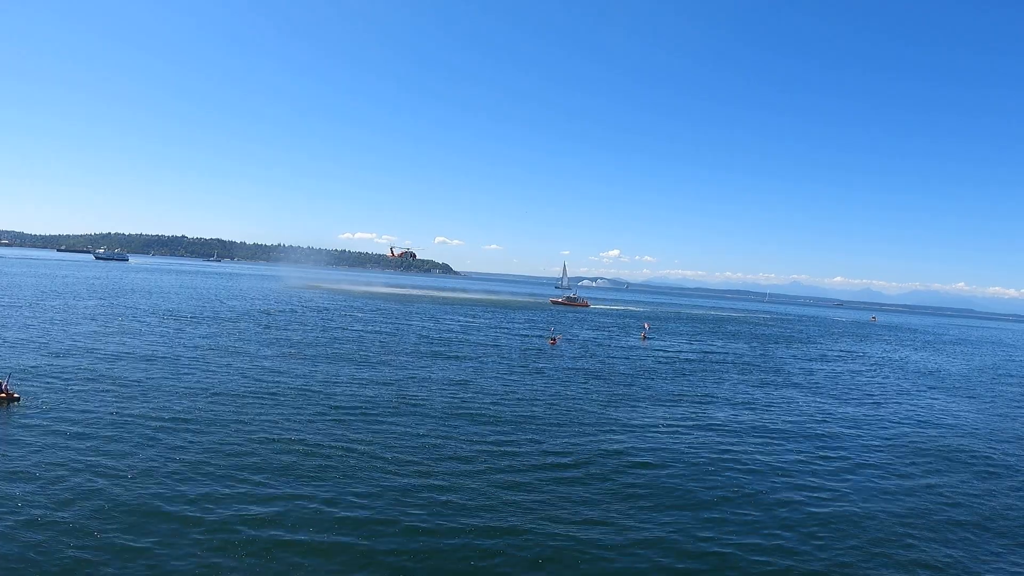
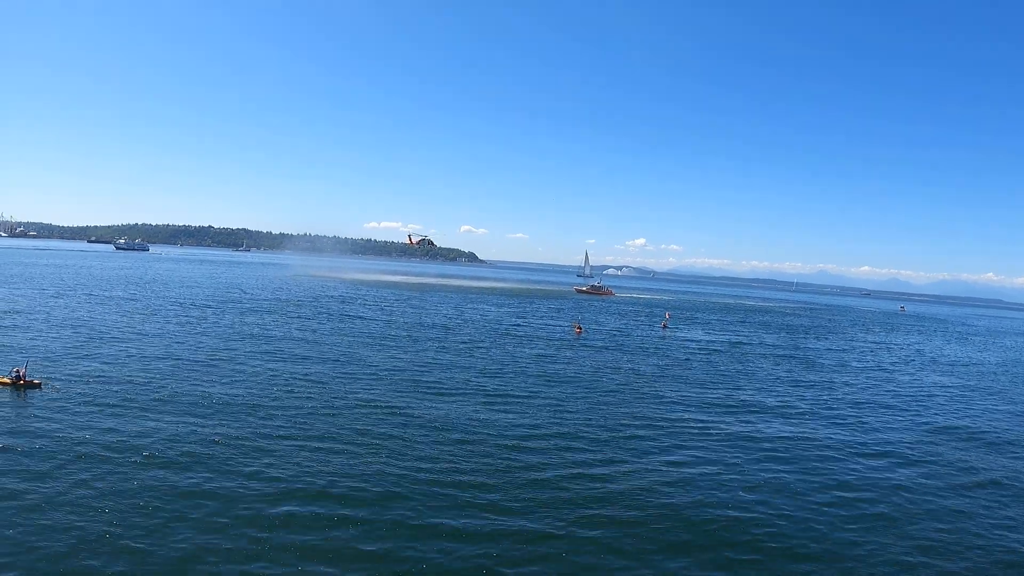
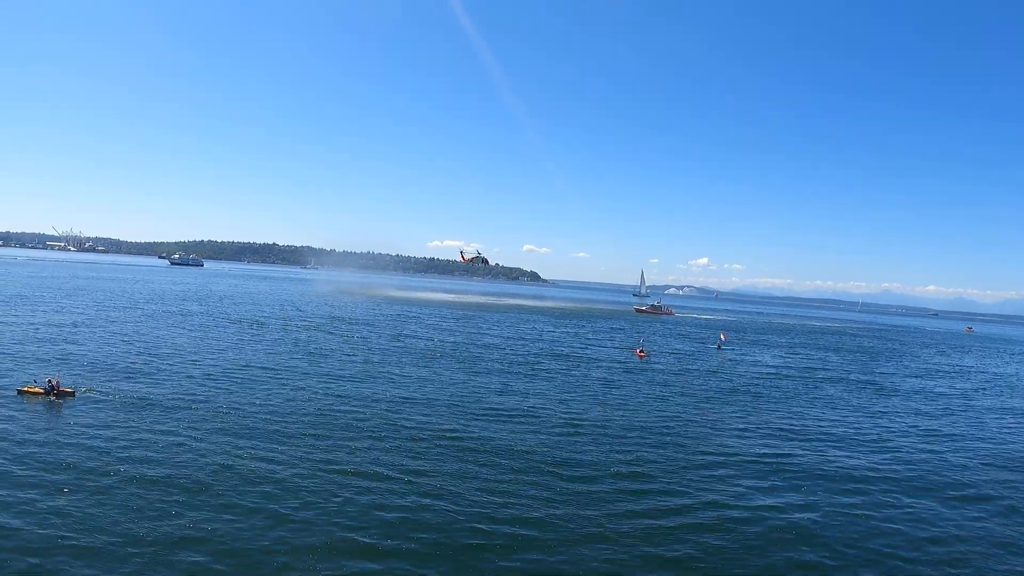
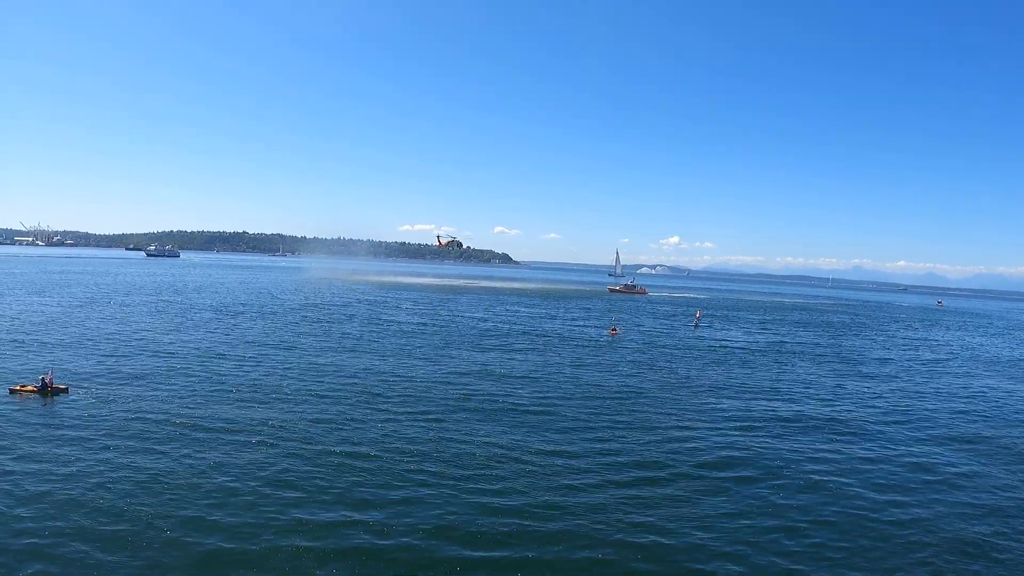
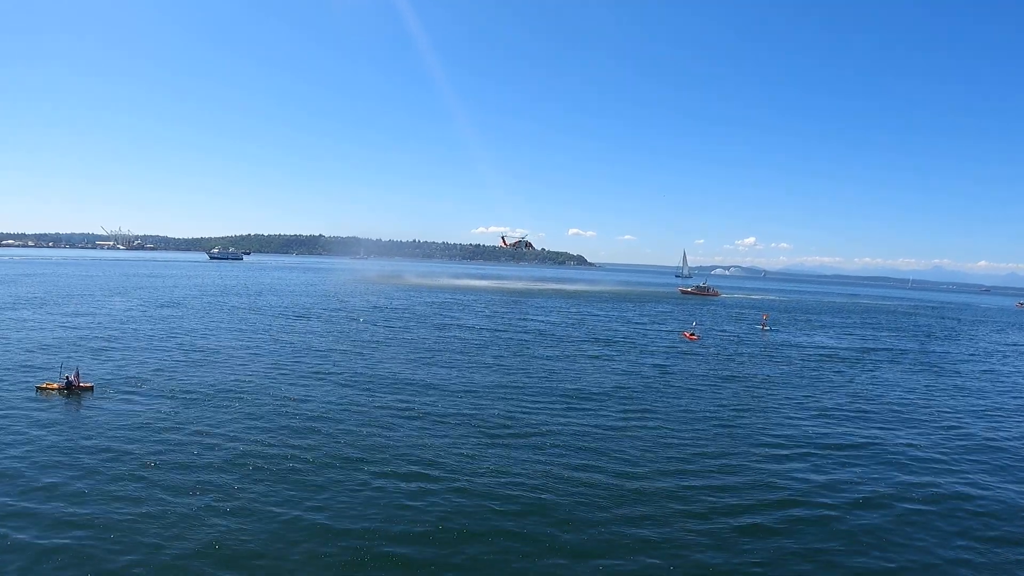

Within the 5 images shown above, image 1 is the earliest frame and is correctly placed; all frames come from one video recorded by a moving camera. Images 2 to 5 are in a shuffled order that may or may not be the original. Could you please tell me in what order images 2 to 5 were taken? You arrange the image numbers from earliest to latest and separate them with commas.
2, 4, 3, 5
